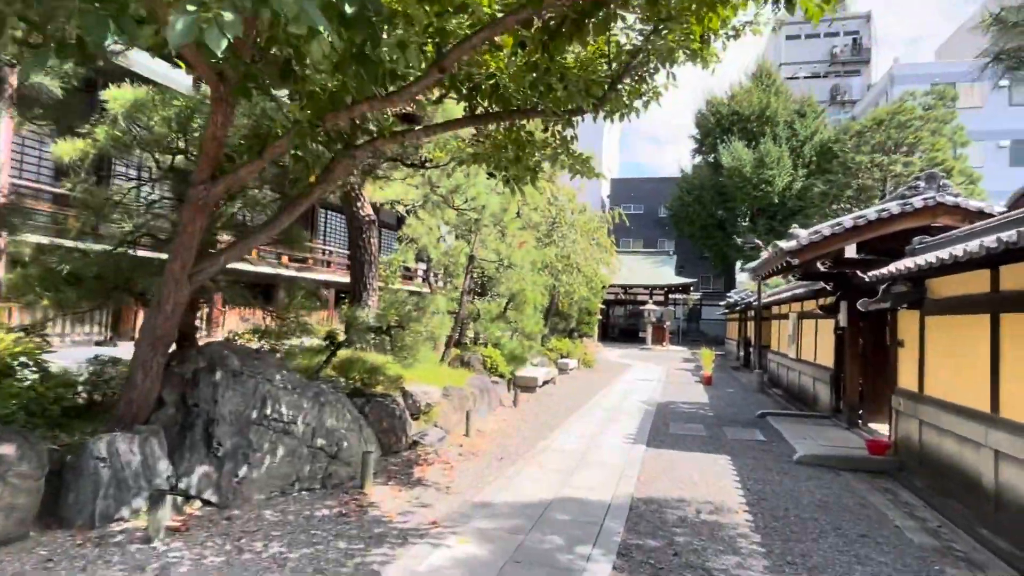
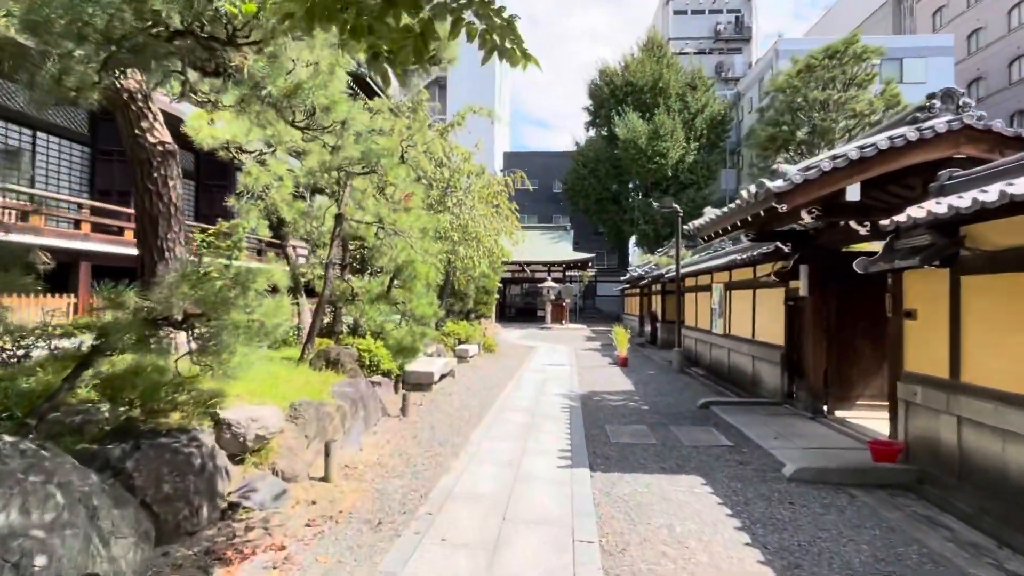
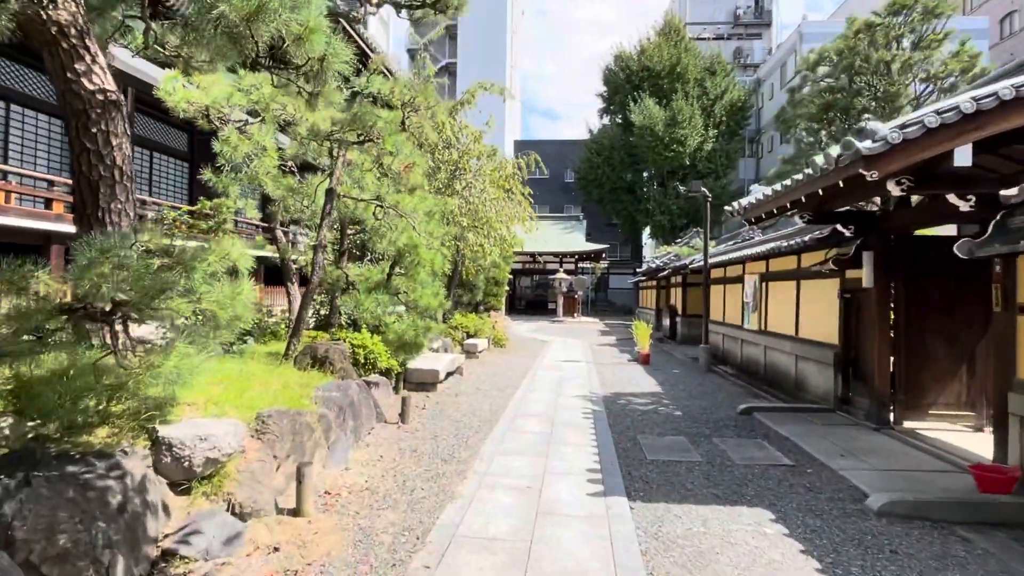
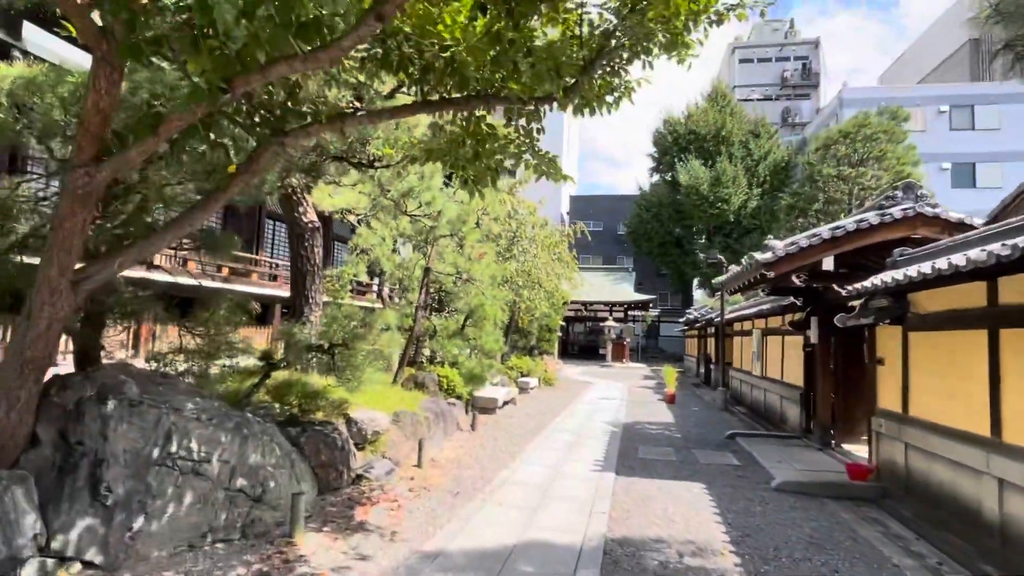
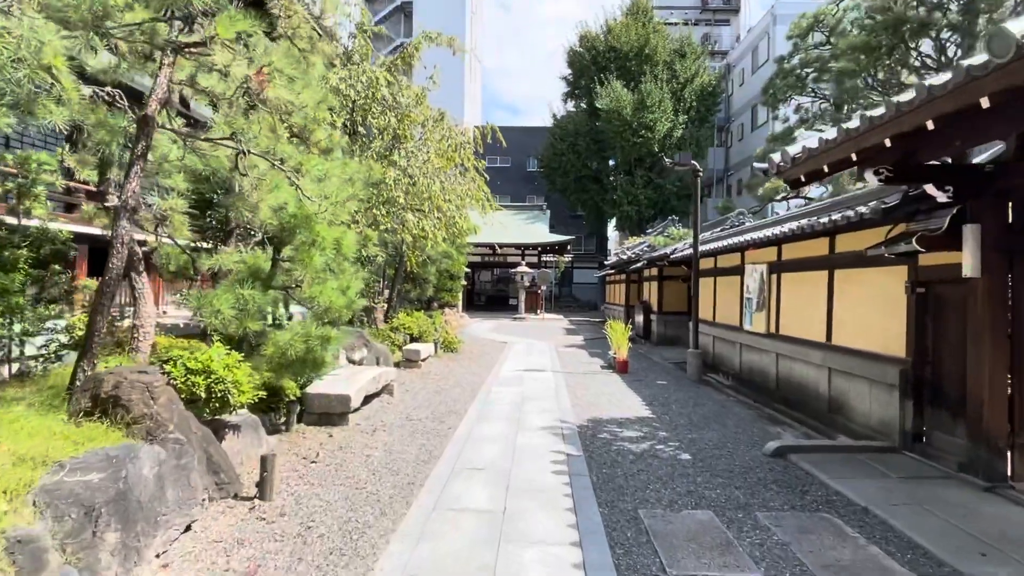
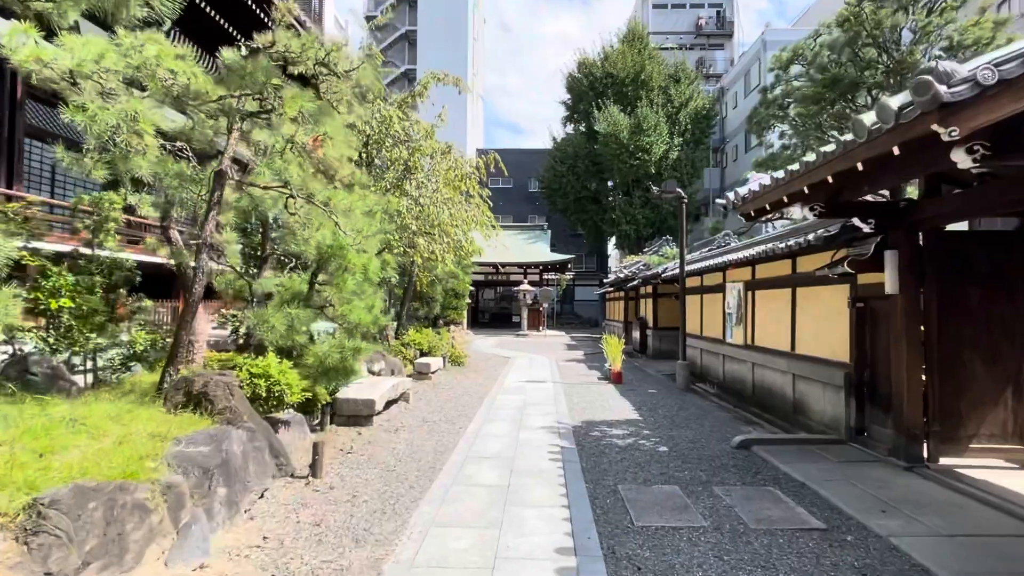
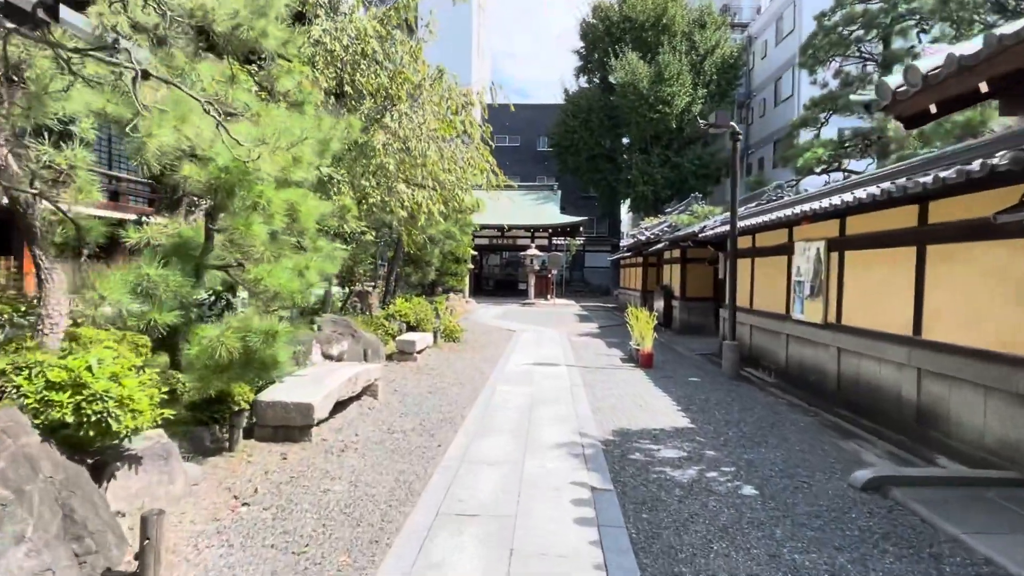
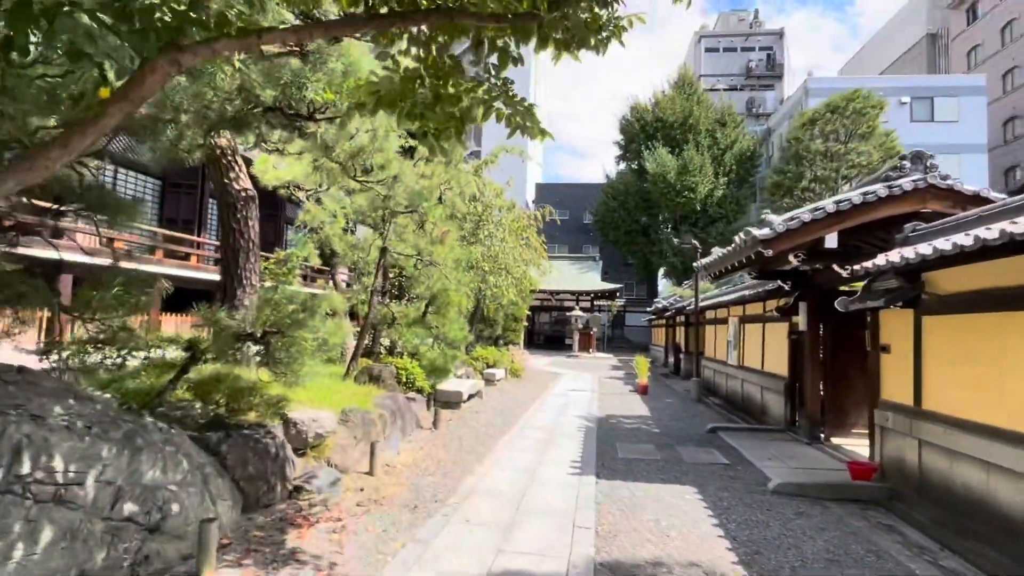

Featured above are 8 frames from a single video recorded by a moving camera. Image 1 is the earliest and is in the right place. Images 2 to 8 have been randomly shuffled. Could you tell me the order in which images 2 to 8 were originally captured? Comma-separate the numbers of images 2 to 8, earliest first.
4, 8, 2, 3, 6, 5, 7
